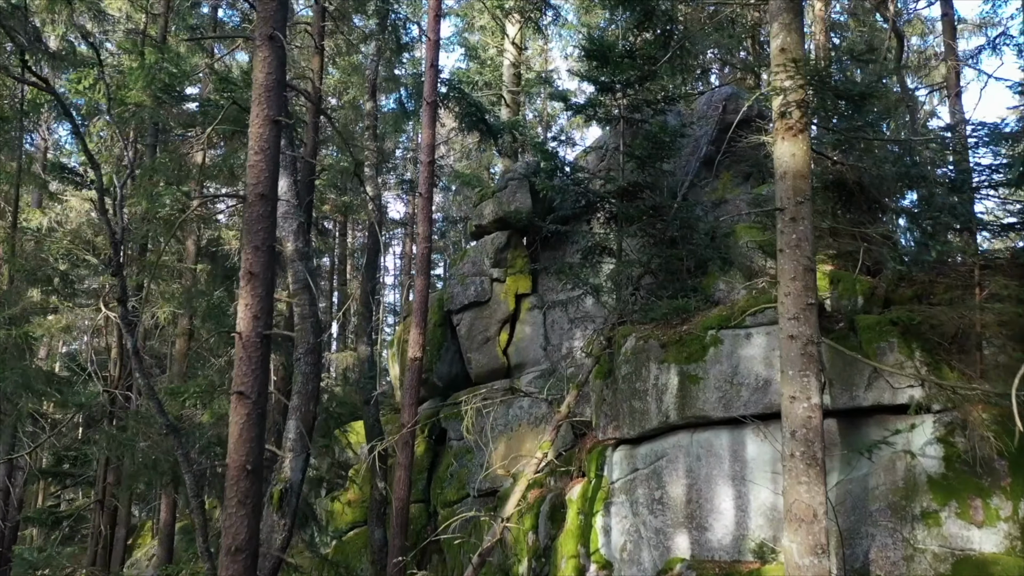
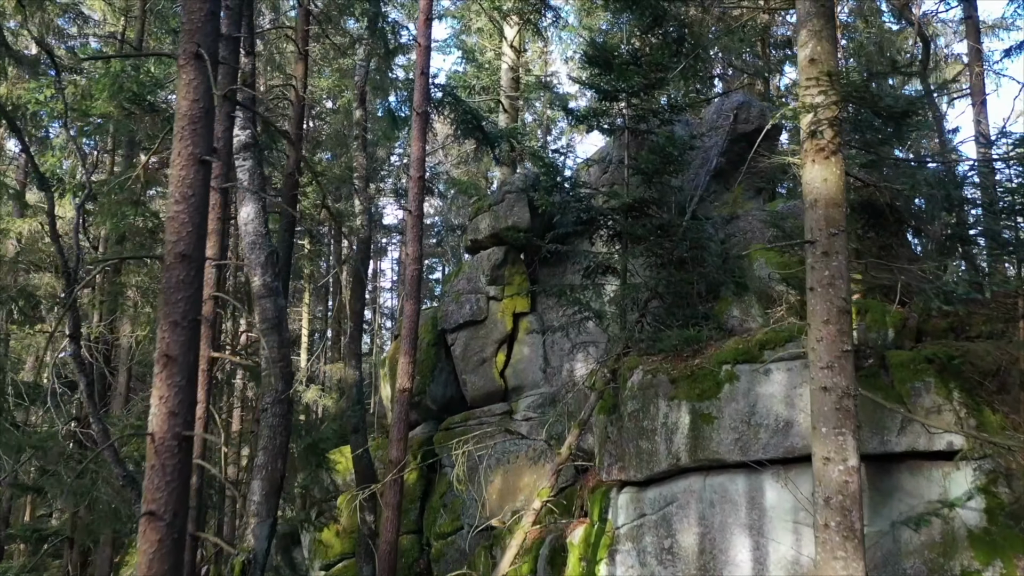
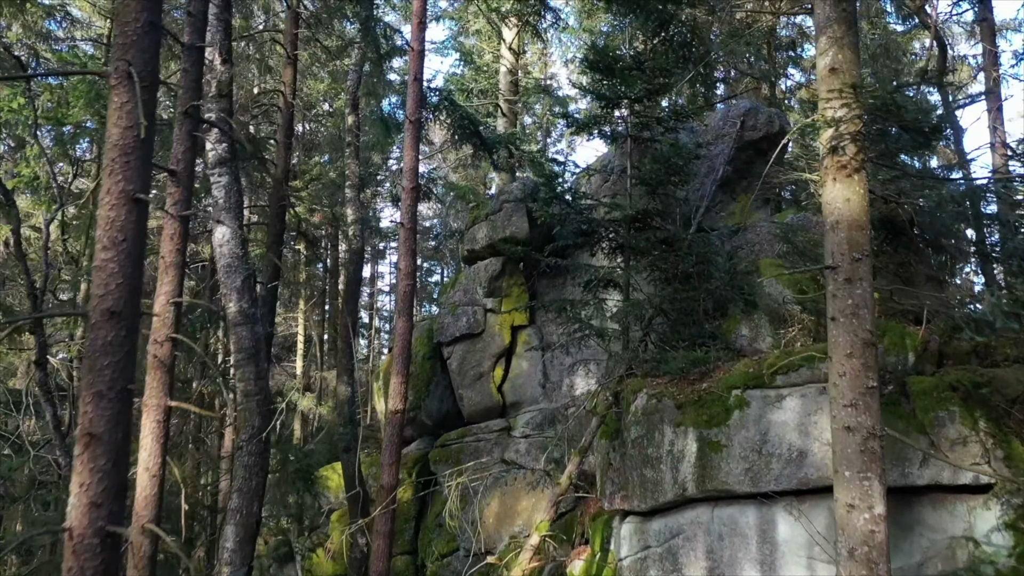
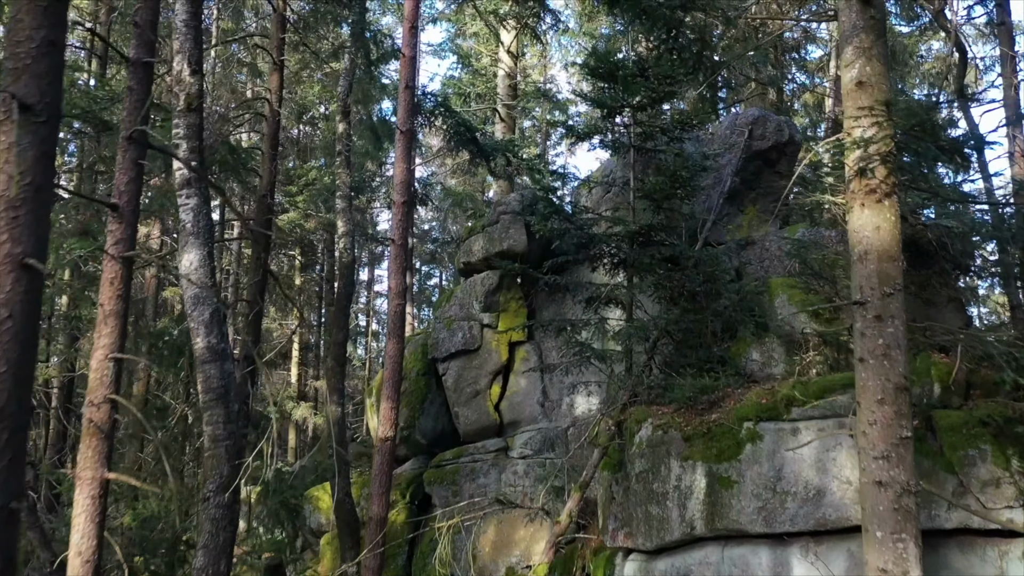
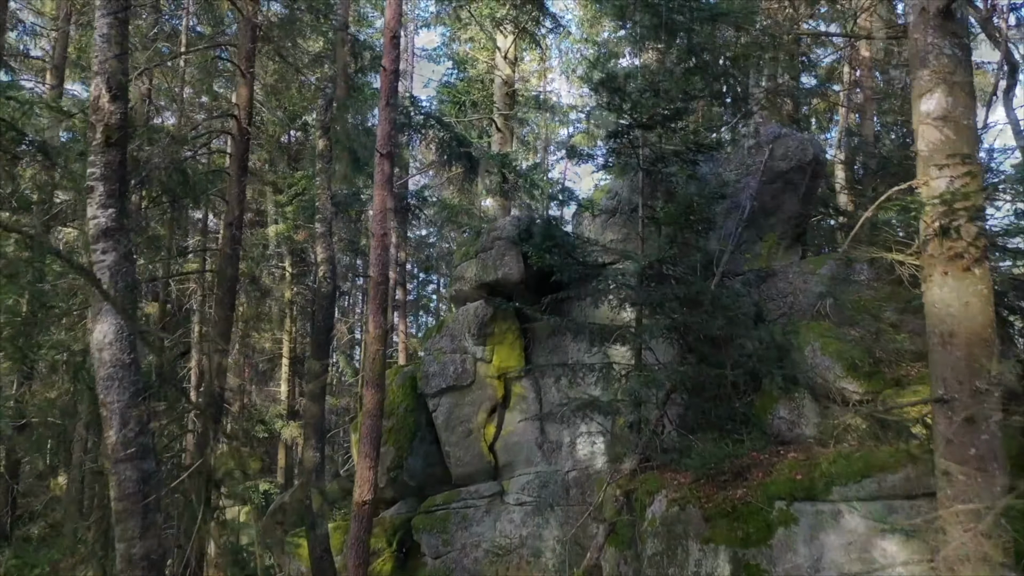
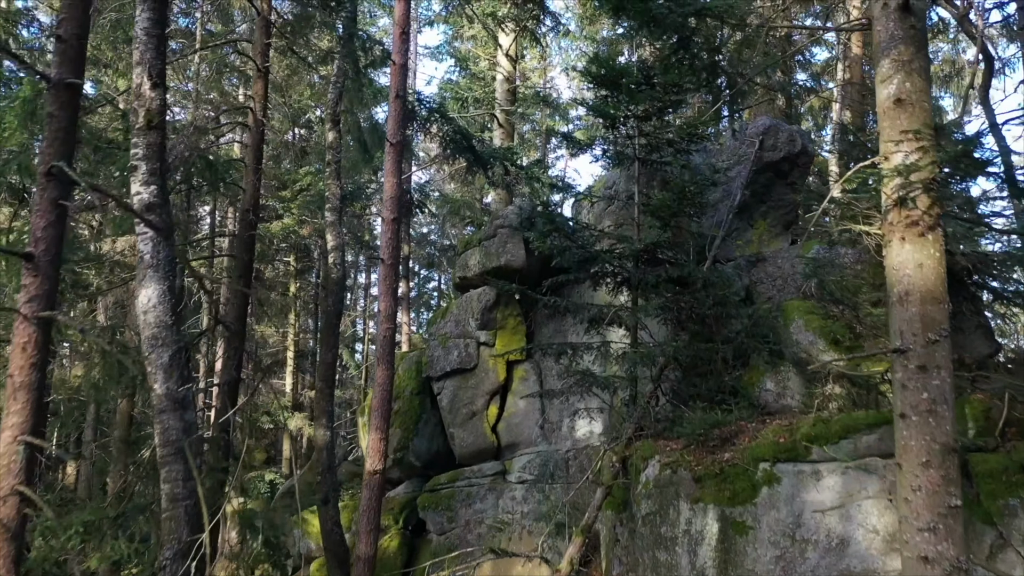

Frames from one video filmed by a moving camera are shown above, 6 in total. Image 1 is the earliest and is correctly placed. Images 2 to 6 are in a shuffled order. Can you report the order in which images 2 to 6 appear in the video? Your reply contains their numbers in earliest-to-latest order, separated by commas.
2, 3, 4, 6, 5
